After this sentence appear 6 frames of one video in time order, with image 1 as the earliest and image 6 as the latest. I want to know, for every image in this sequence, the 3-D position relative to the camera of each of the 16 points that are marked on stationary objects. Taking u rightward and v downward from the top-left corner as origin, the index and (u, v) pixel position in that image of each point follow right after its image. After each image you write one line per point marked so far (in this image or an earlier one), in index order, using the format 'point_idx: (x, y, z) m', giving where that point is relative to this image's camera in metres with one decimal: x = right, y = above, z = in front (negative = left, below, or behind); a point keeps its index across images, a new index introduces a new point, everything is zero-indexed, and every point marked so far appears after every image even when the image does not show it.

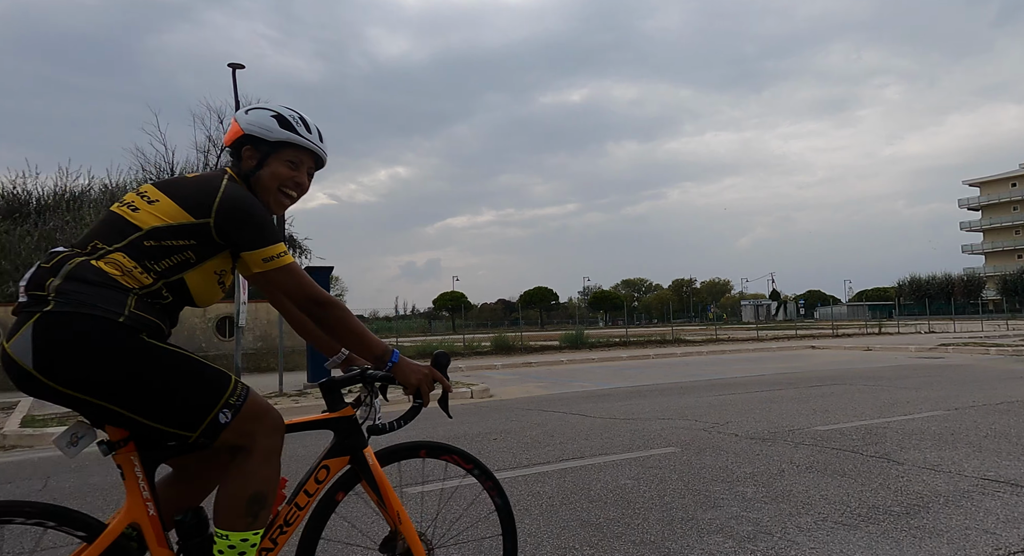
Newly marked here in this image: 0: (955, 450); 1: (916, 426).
0: (+3.3, -1.3, +5.4) m
1: (+3.8, -1.4, +6.7) m
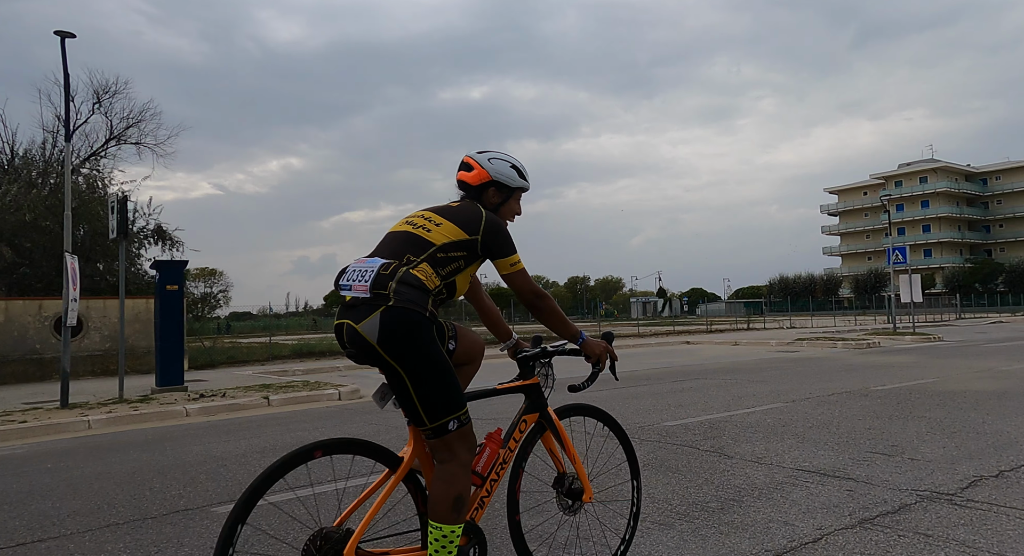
0: (+2.2, -1.3, +5.8) m
1: (+2.4, -1.4, +7.2) m
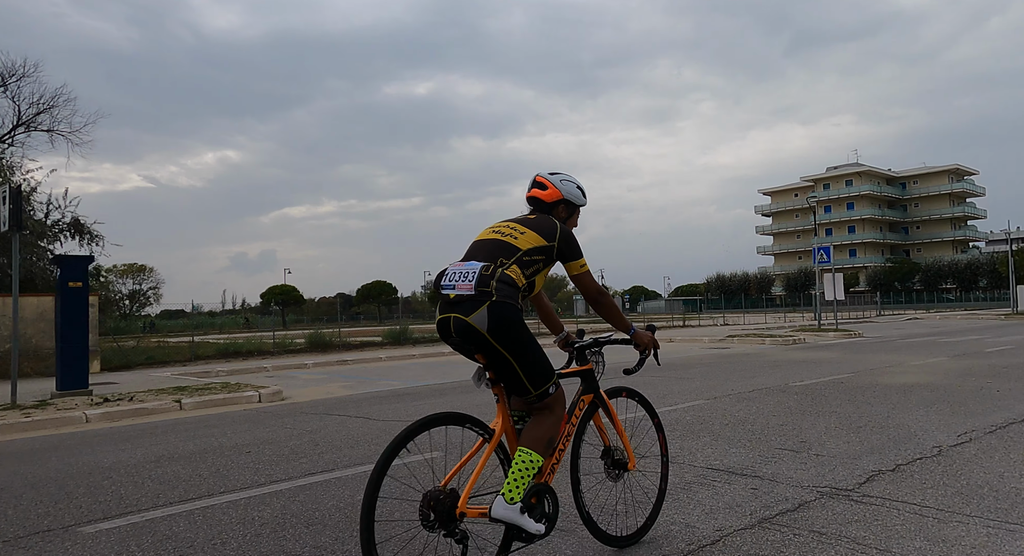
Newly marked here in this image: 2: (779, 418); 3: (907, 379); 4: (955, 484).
0: (+1.5, -1.3, +5.9) m
1: (+1.7, -1.4, +7.3) m
2: (+2.8, -1.5, +7.5) m
3: (+7.7, -1.8, +13.4) m
4: (+2.8, -1.3, +4.6) m
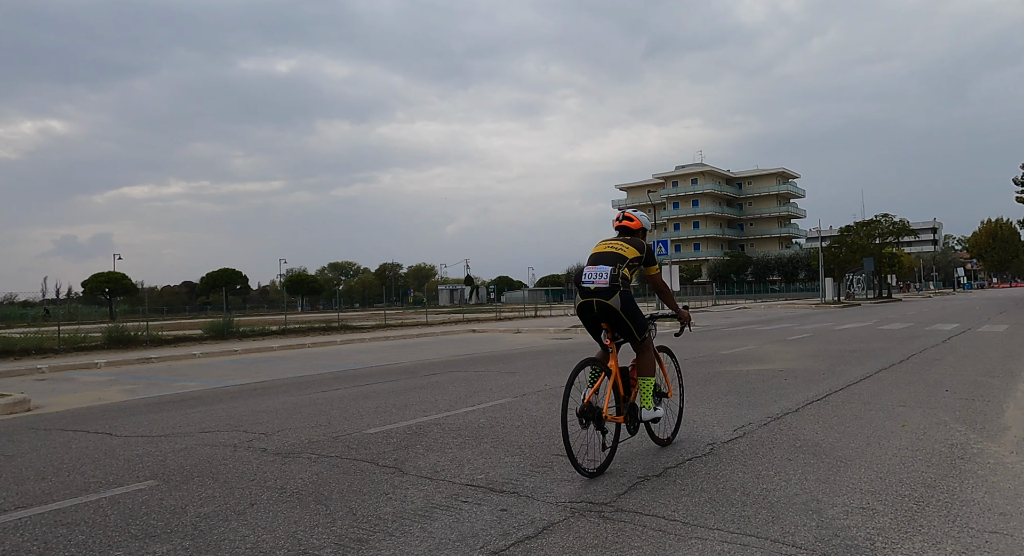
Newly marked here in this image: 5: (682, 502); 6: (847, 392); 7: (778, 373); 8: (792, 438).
0: (-0.3, -1.3, +5.6) m
1: (-0.4, -1.4, +7.0) m
2: (+0.6, -1.4, +7.4) m
3: (+4.3, -1.8, +14.1) m
4: (+1.3, -1.3, +4.5) m
5: (+1.0, -1.3, +4.2) m
6: (+4.5, -1.5, +9.7) m
7: (+5.0, -1.7, +13.2) m
8: (+2.5, -1.4, +6.4) m
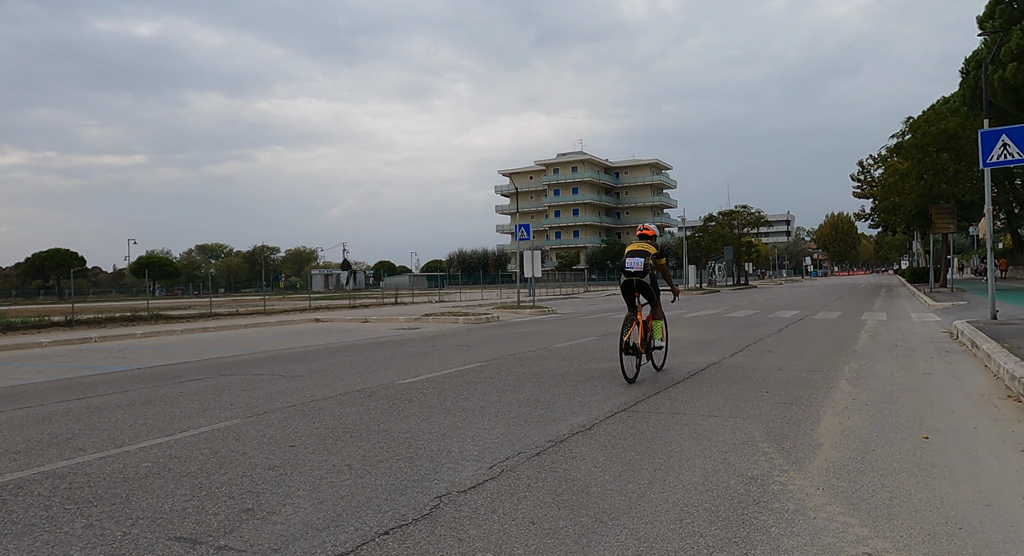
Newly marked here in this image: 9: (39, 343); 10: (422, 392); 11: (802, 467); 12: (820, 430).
0: (-2.3, -1.3, +3.6) m
1: (-2.7, -1.3, +5.0) m
2: (-1.7, -1.3, +5.6) m
3: (+0.7, -1.5, +12.8) m
4: (-0.6, -1.3, +2.9) m
5: (-0.8, -1.3, +2.5) m
6: (+1.8, -1.4, +8.5) m
7: (+1.6, -1.5, +12.1) m
8: (+0.3, -1.4, +4.9) m
9: (-11.3, -1.5, +16.9) m
10: (-1.1, -1.4, +8.7) m
11: (+2.2, -1.4, +5.5) m
12: (+2.9, -1.5, +6.8) m
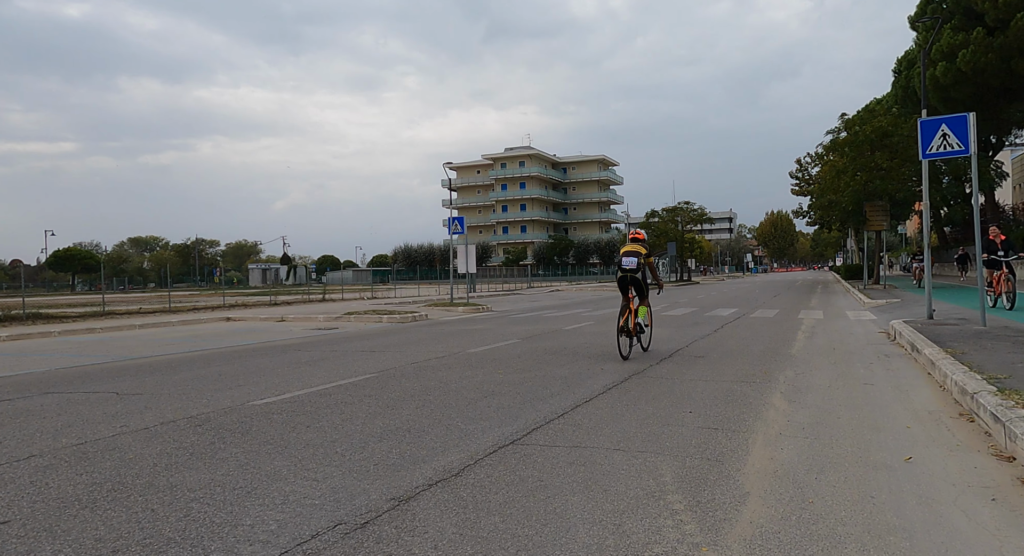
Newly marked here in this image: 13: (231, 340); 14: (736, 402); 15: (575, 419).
0: (-3.2, -1.3, +1.9) m
1: (-3.7, -1.3, +3.2) m
2: (-2.7, -1.4, +3.8) m
3: (-0.8, -1.5, +11.3) m
4: (-1.4, -1.4, +1.2) m
5: (-1.6, -1.3, +0.9) m
6: (+0.5, -1.4, +7.0) m
7: (+0.1, -1.5, +10.6) m
8: (-0.7, -1.4, +3.4) m
9: (-13.2, -1.4, +14.4) m
10: (-2.4, -1.4, +7.0) m
11: (+1.2, -1.5, +4.0) m
12: (+1.8, -1.5, +5.5) m
13: (-7.9, -1.6, +19.2) m
14: (+2.6, -1.5, +8.4) m
15: (+0.6, -1.4, +7.3) m
